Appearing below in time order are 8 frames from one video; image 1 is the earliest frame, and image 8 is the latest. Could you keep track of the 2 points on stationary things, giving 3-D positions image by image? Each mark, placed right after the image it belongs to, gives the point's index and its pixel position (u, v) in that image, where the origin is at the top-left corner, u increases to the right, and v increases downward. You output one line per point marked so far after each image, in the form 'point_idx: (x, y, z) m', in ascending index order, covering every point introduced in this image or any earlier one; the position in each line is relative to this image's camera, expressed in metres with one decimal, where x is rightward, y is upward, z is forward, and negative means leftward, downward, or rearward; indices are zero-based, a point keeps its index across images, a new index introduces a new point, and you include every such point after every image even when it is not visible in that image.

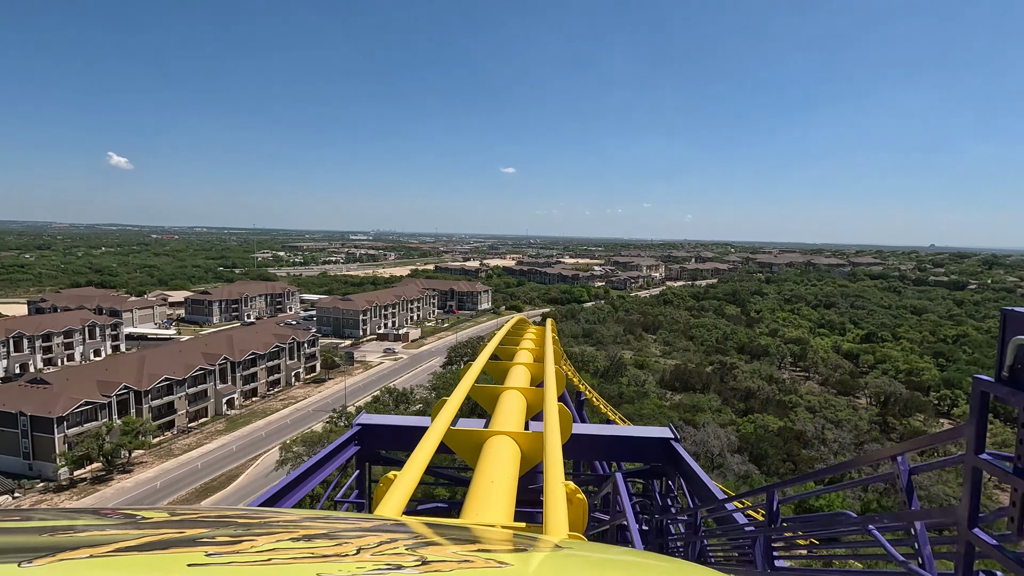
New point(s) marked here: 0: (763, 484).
0: (+8.8, -6.8, +18.5) m
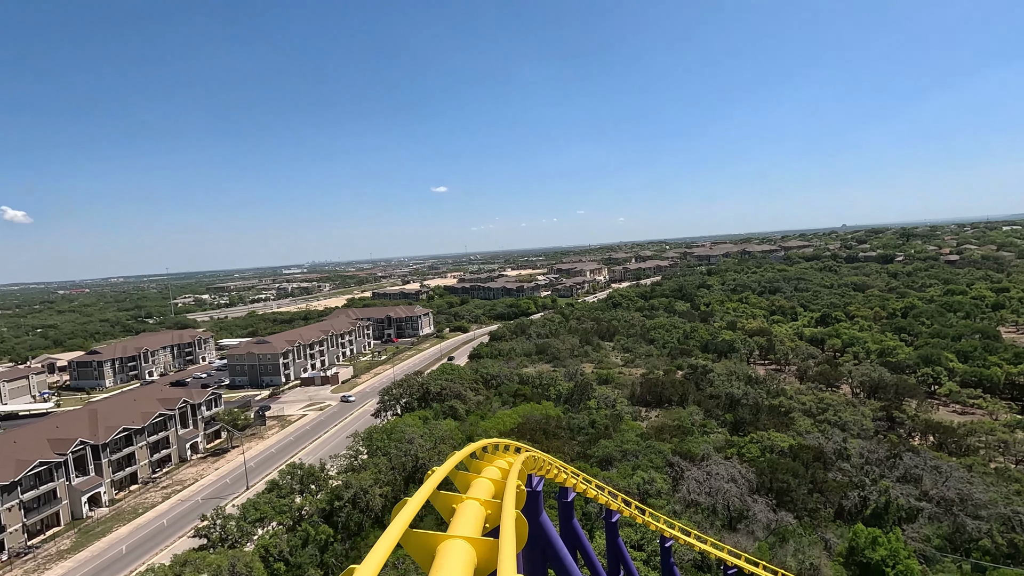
0: (+7.7, -6.5, +14.1) m
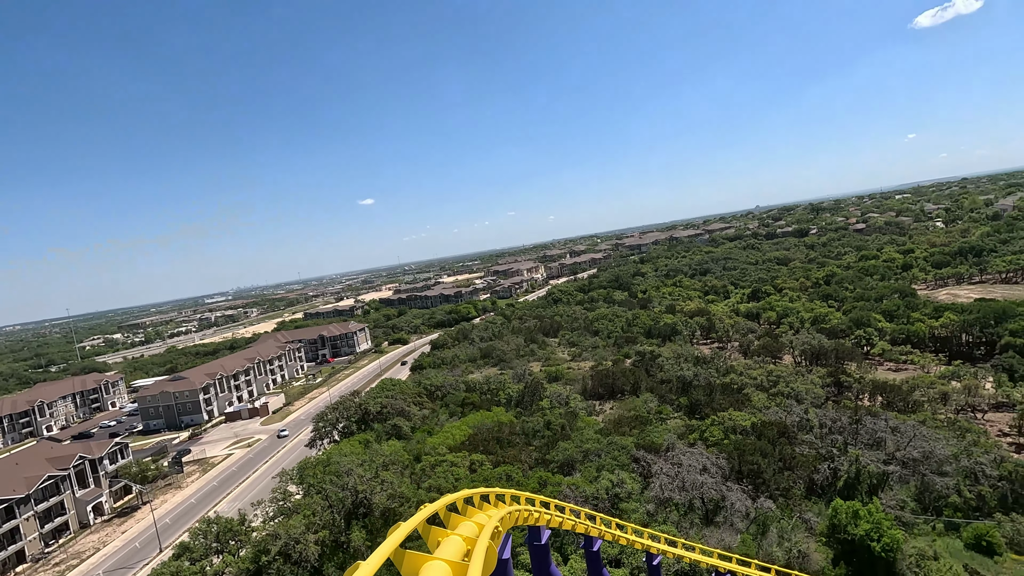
0: (+6.7, -5.7, +13.3) m
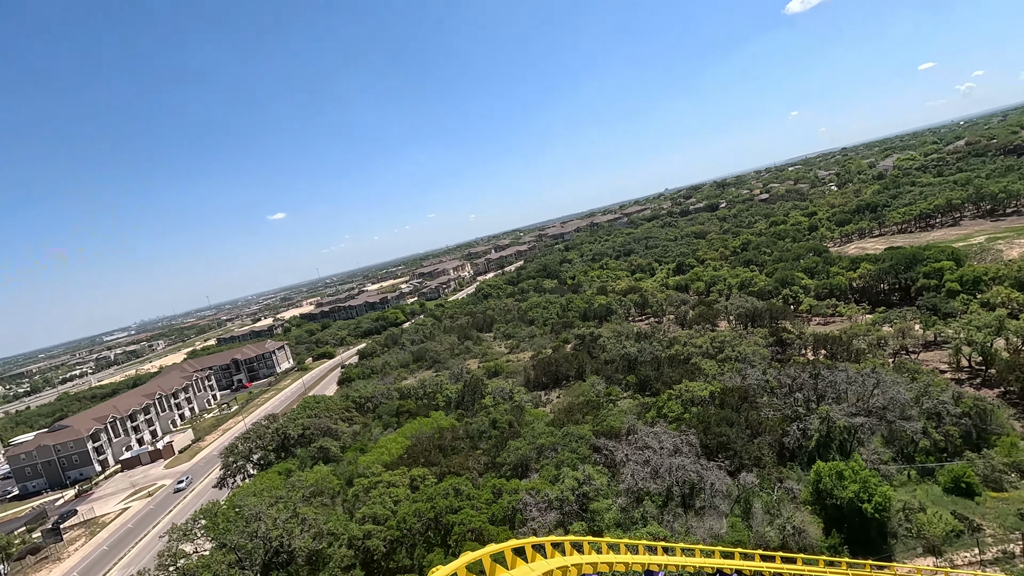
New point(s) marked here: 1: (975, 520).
0: (+5.7, -4.6, +12.0) m
1: (+10.0, -5.0, +11.5) m
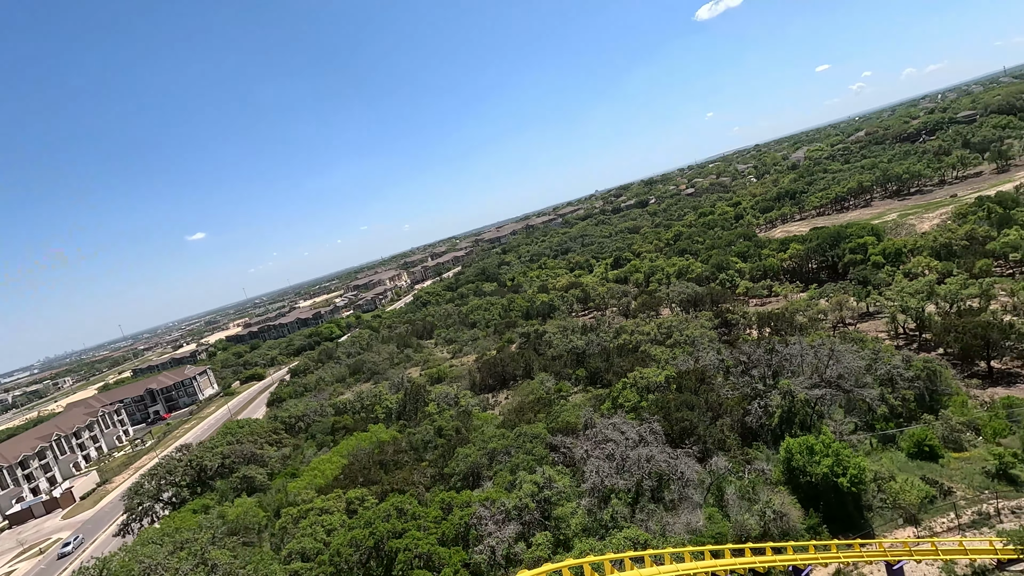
0: (+4.7, -3.9, +11.1) m
1: (+9.1, -4.1, +11.1) m
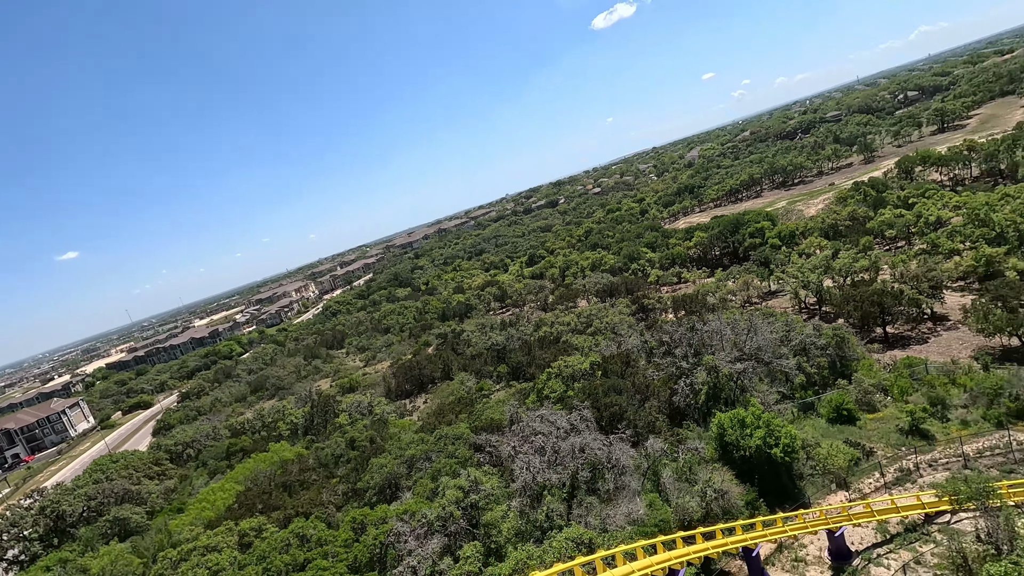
0: (+3.2, -3.4, +10.6) m
1: (+7.5, -3.3, +11.3) m
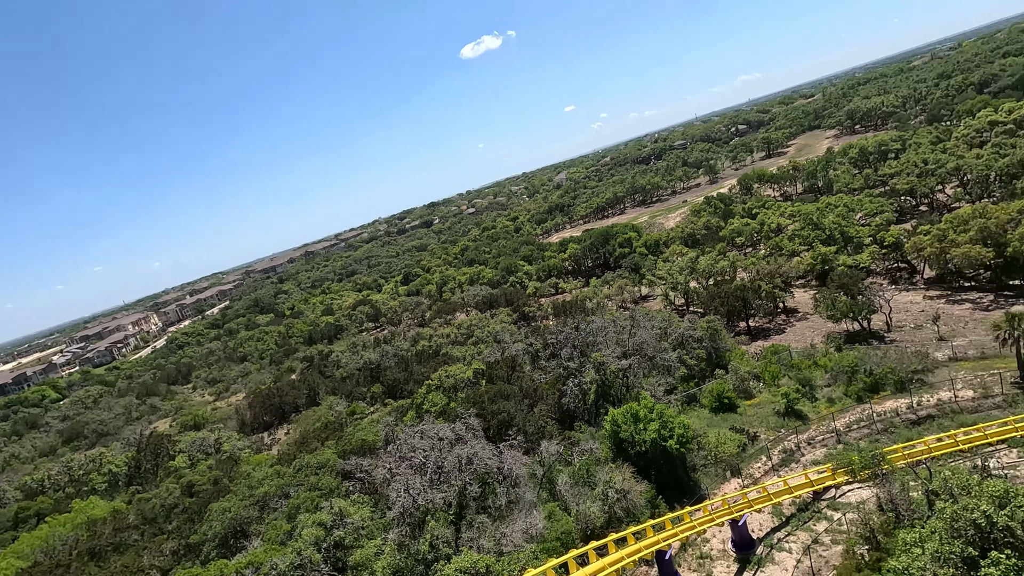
0: (+1.0, -3.1, +9.7) m
1: (+5.0, -3.0, +11.3) m
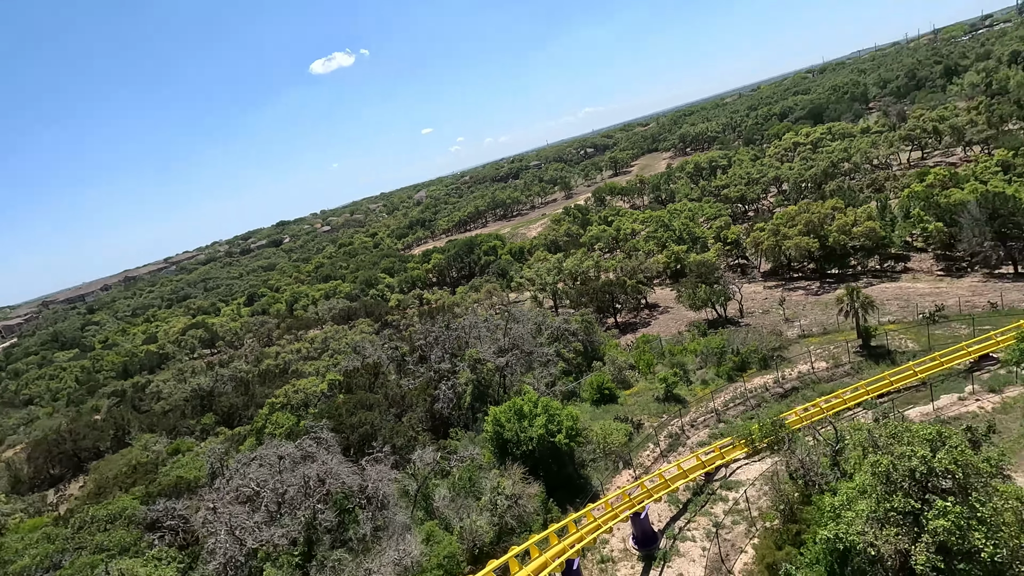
0: (-1.0, -2.8, +8.2) m
1: (+2.5, -2.6, +10.8) m
